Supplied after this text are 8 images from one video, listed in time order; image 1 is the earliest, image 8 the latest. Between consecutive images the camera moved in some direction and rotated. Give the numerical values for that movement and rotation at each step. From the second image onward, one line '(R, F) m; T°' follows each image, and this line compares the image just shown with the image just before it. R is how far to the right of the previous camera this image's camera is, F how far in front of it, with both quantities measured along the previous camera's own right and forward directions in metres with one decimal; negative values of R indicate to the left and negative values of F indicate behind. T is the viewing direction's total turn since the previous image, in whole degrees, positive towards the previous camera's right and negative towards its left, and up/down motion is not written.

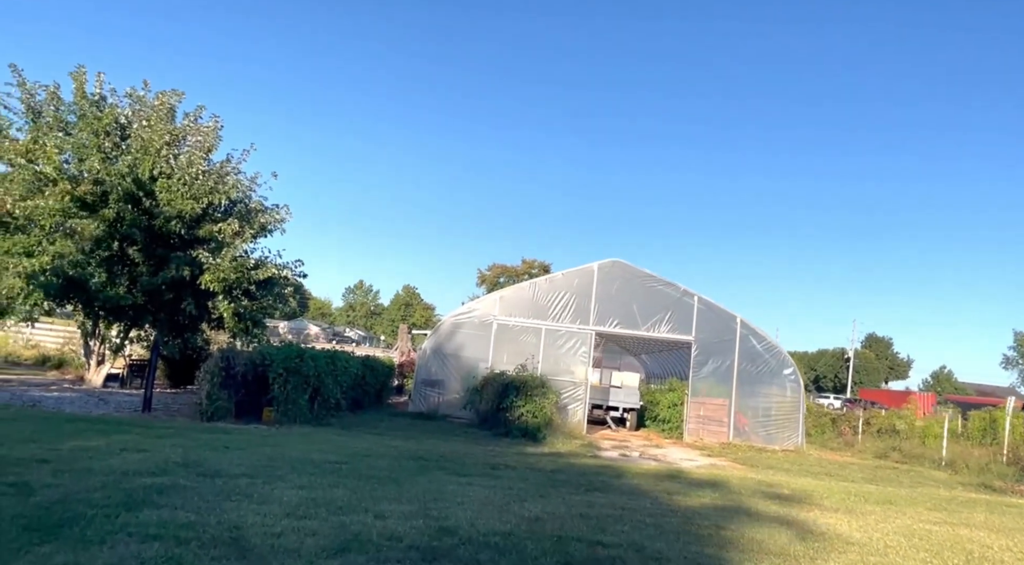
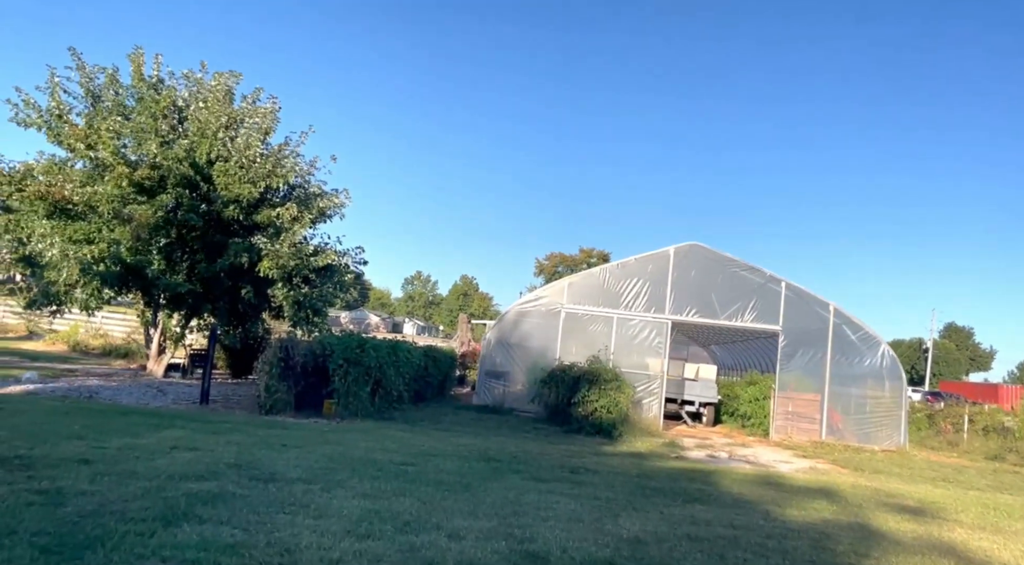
(-0.3, +1.1) m; -5°
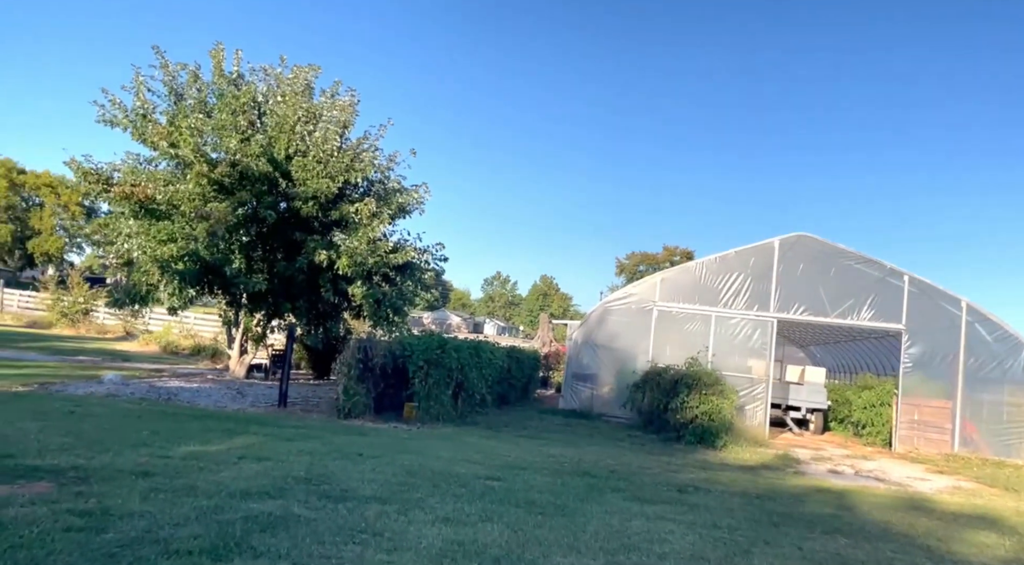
(-0.2, +1.0) m; -6°
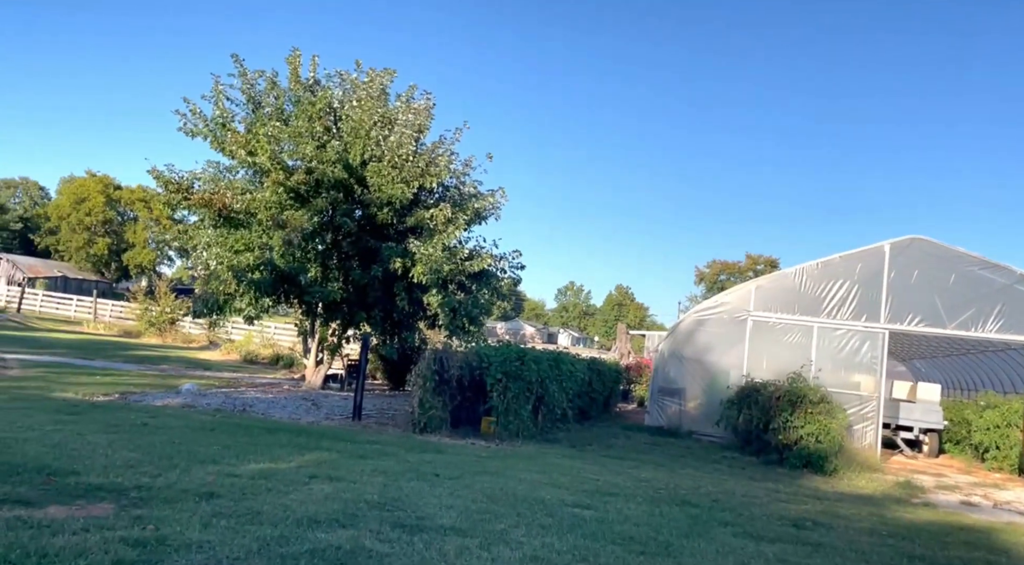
(-0.2, +0.7) m; -6°
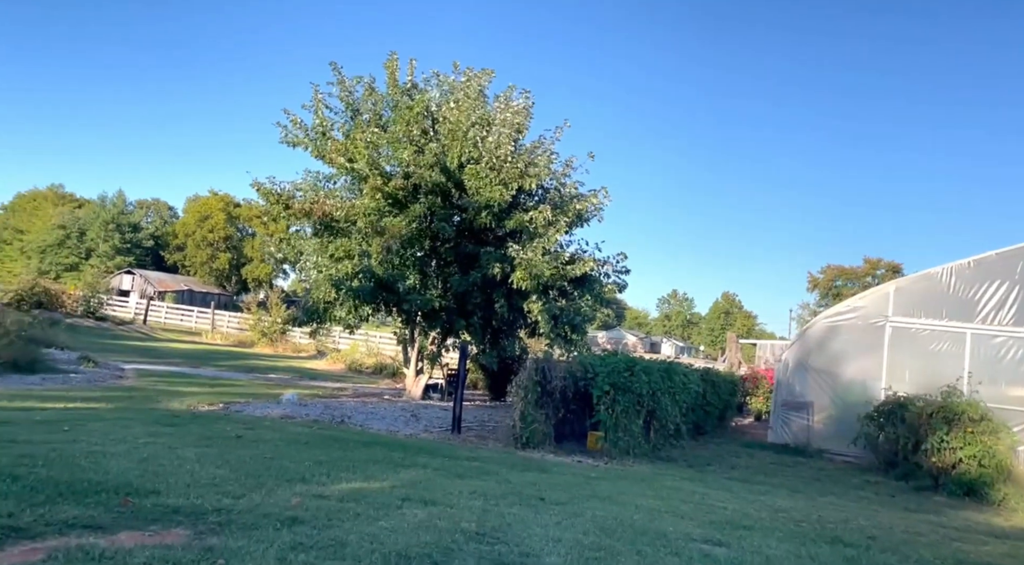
(-0.1, +0.8) m; -8°
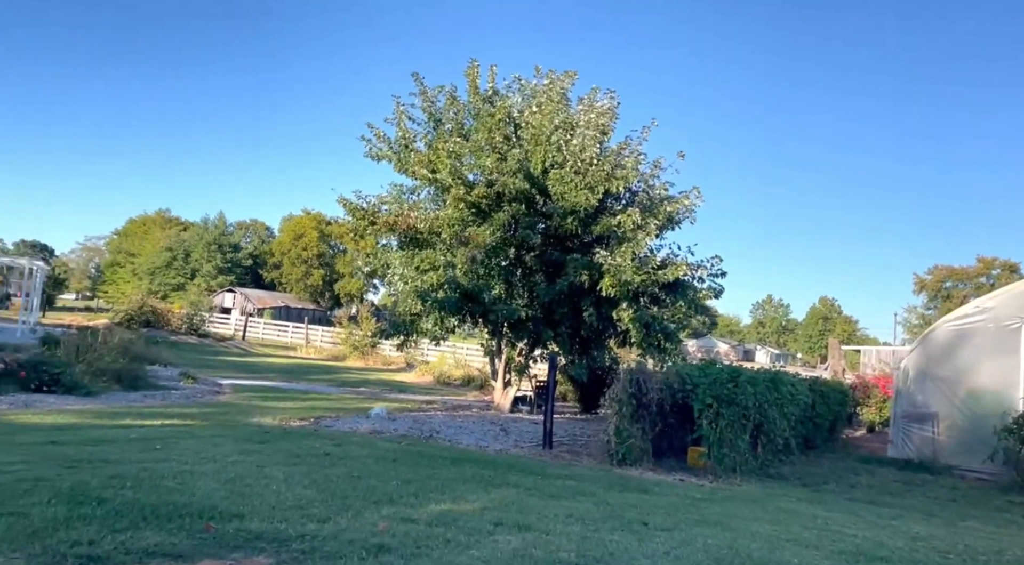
(-0.1, +0.5) m; -7°
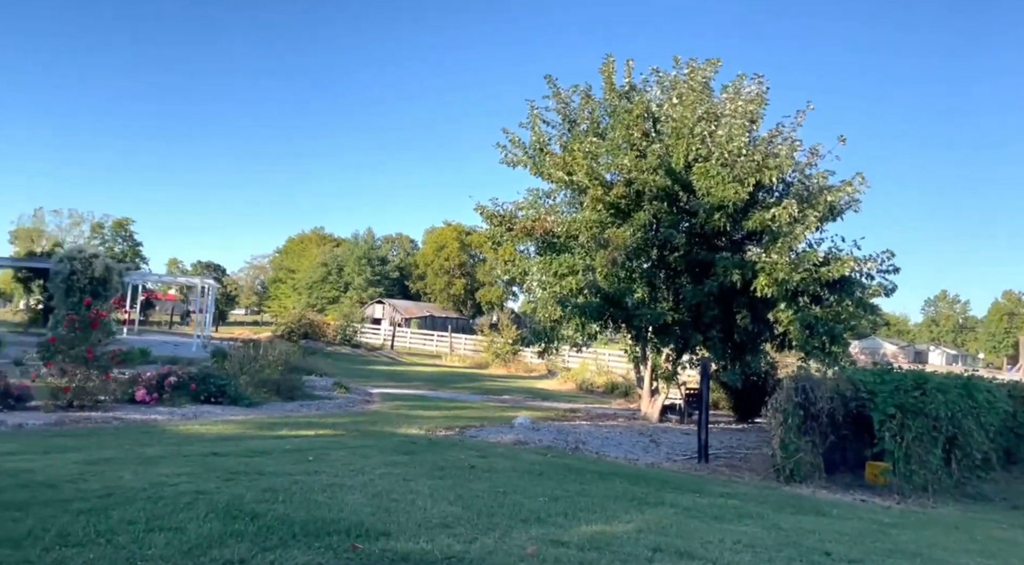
(-0.1, +0.4) m; -11°
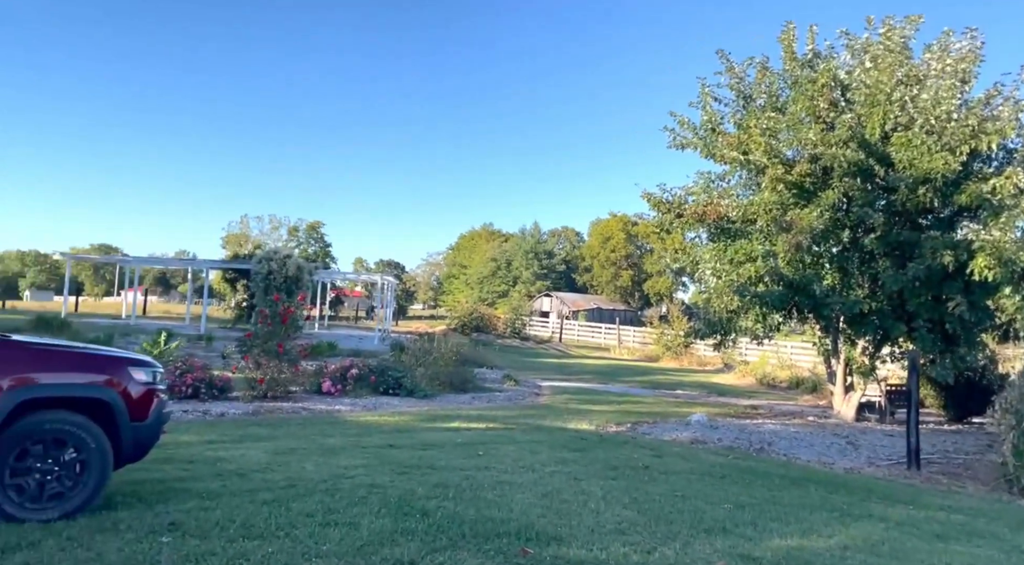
(0.0, +0.3) m; -13°
